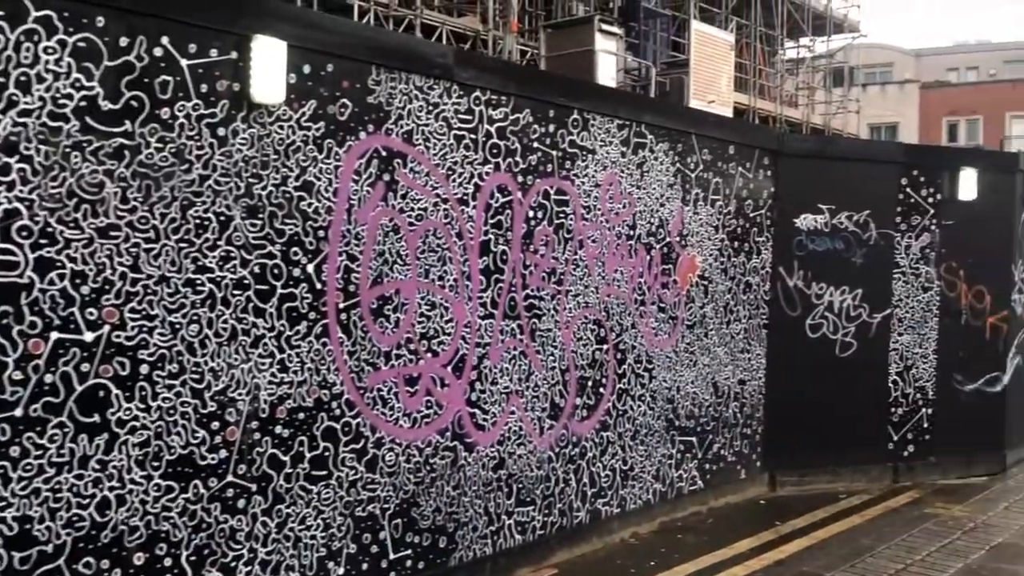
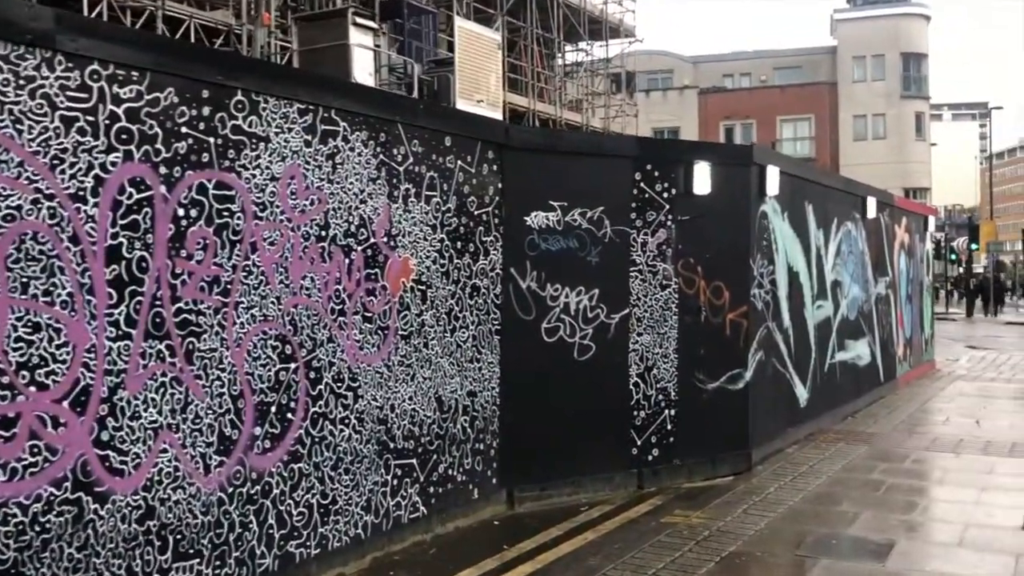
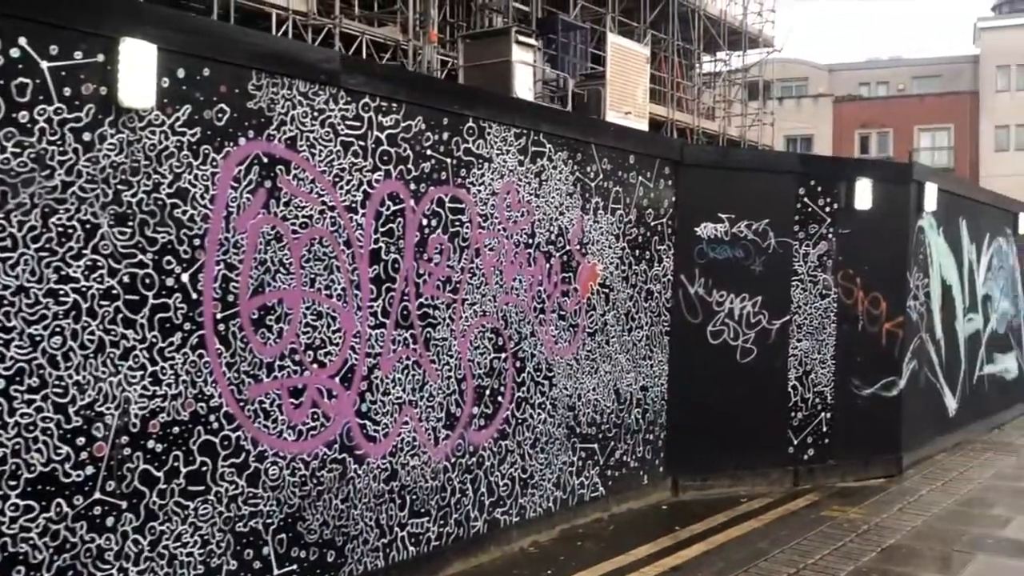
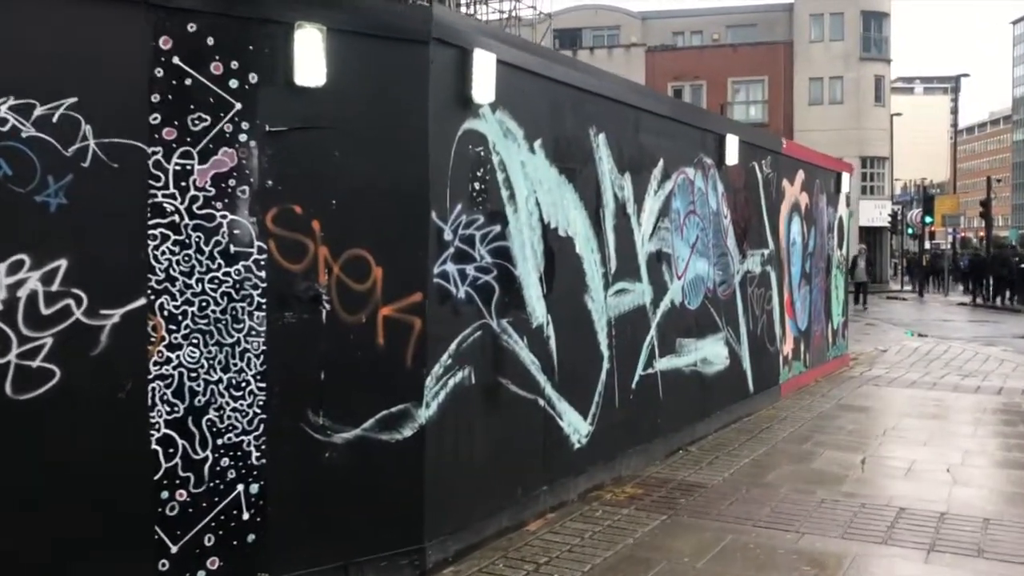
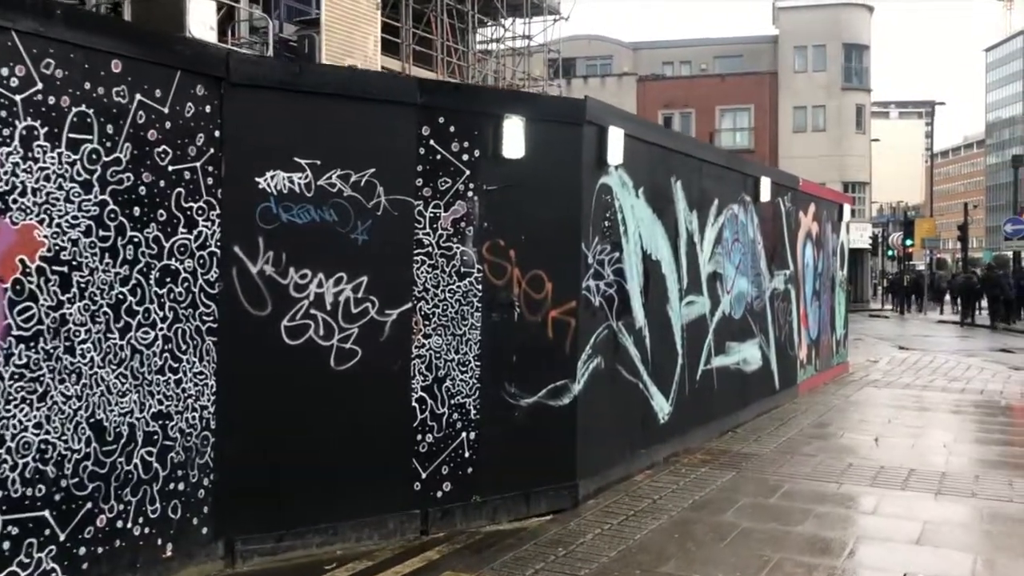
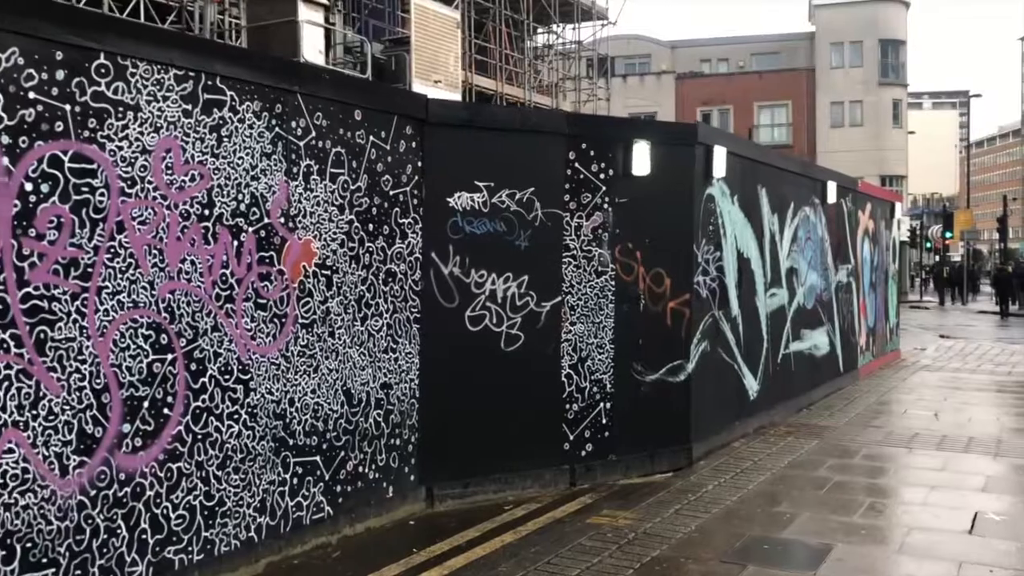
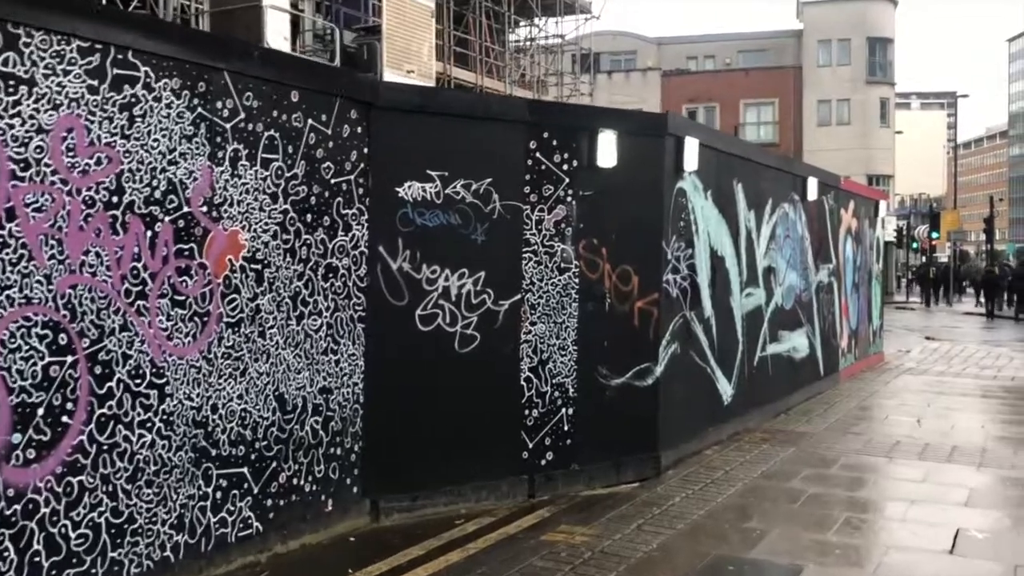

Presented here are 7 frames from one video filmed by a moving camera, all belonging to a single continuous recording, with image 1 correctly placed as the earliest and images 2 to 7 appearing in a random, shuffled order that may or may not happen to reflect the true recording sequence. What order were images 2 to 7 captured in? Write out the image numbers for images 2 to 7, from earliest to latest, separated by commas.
3, 2, 6, 7, 5, 4
